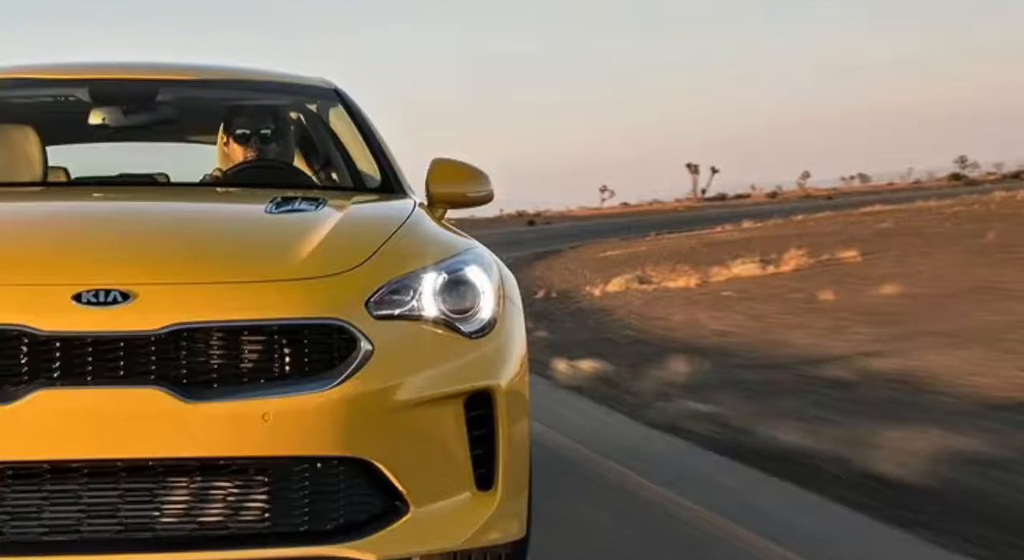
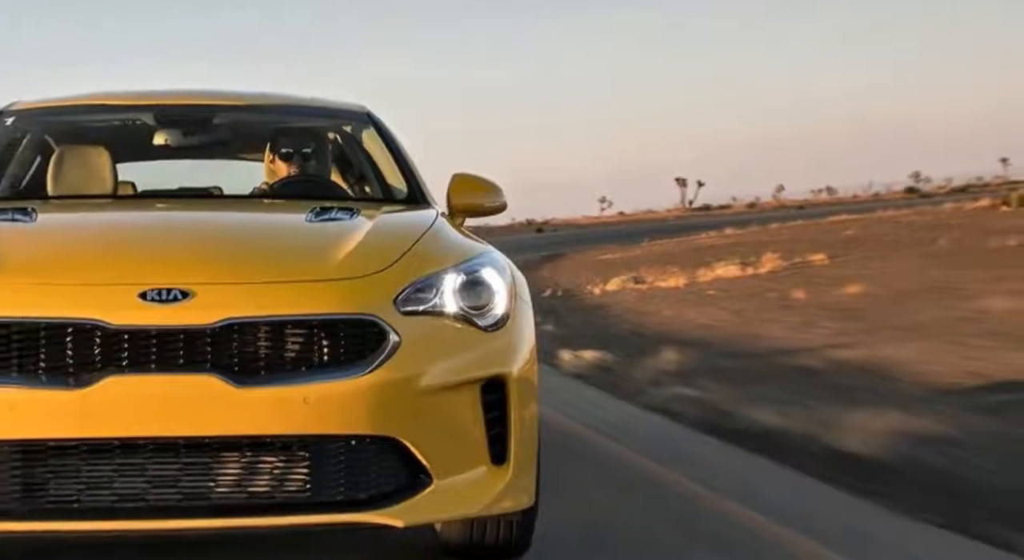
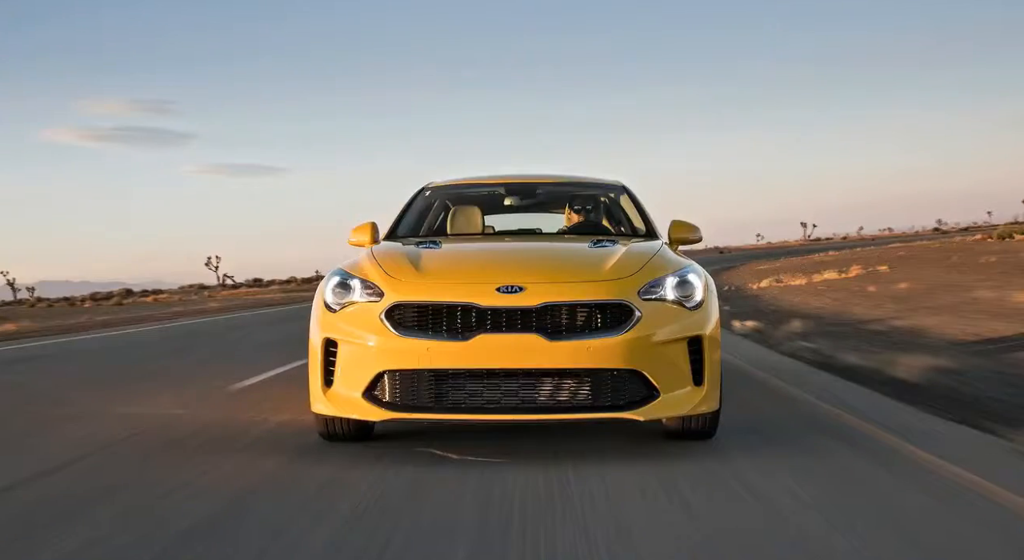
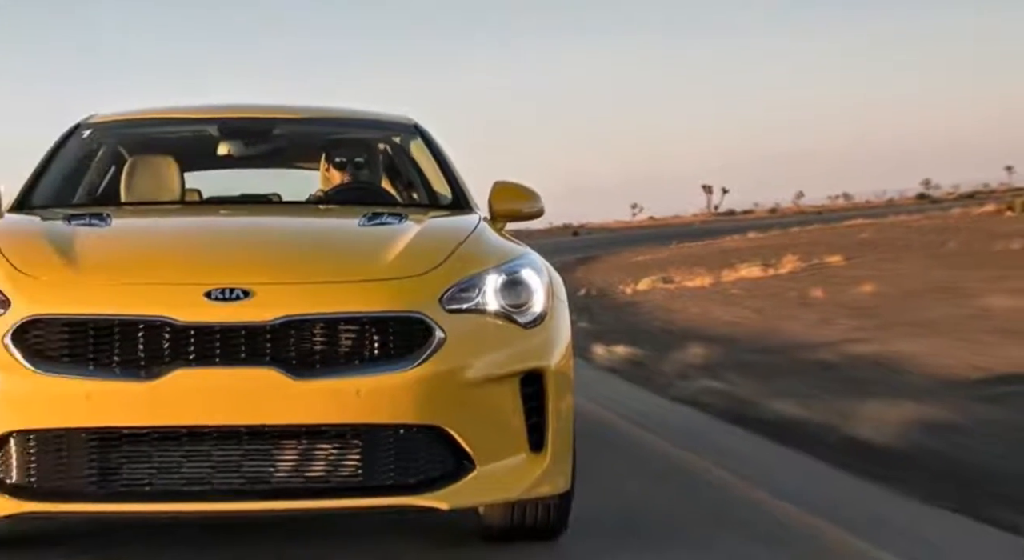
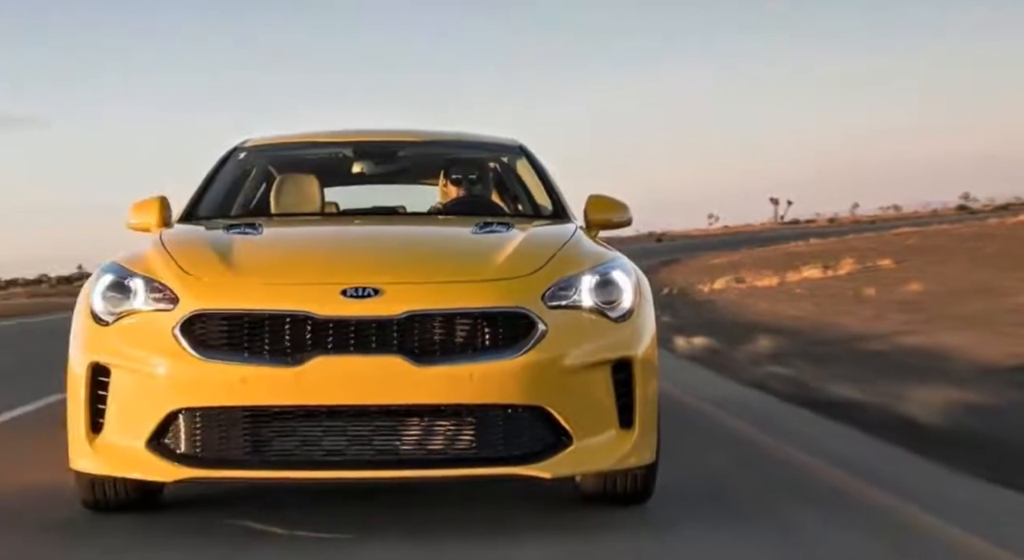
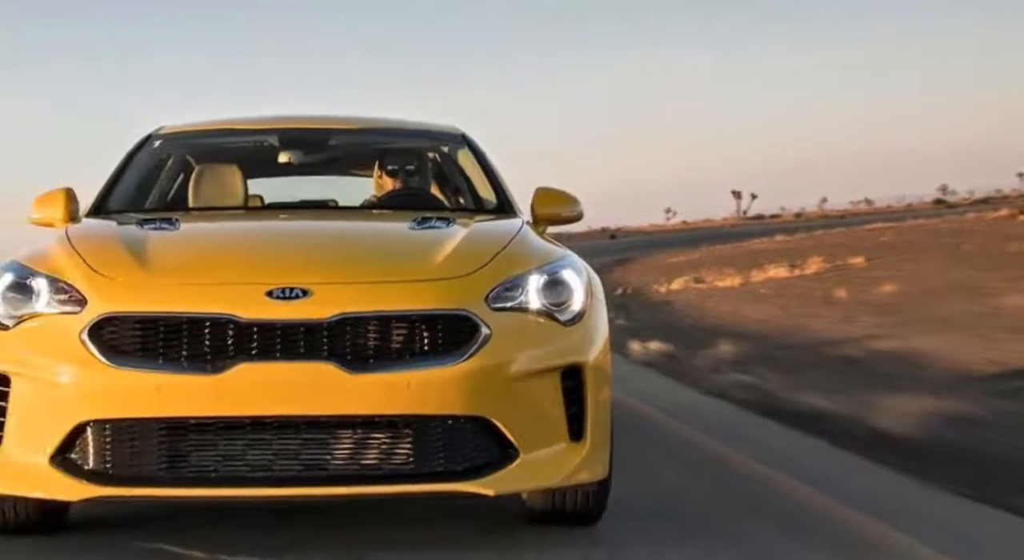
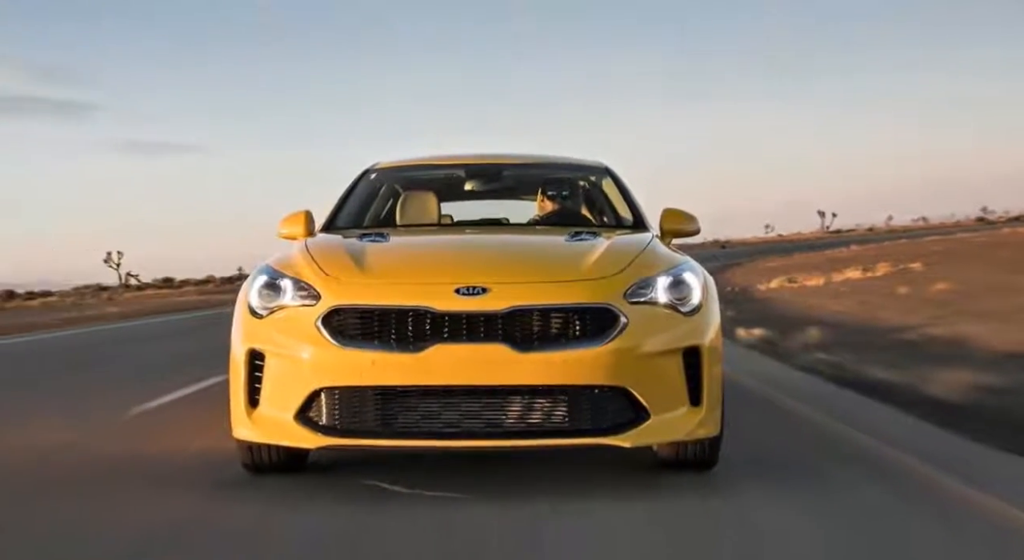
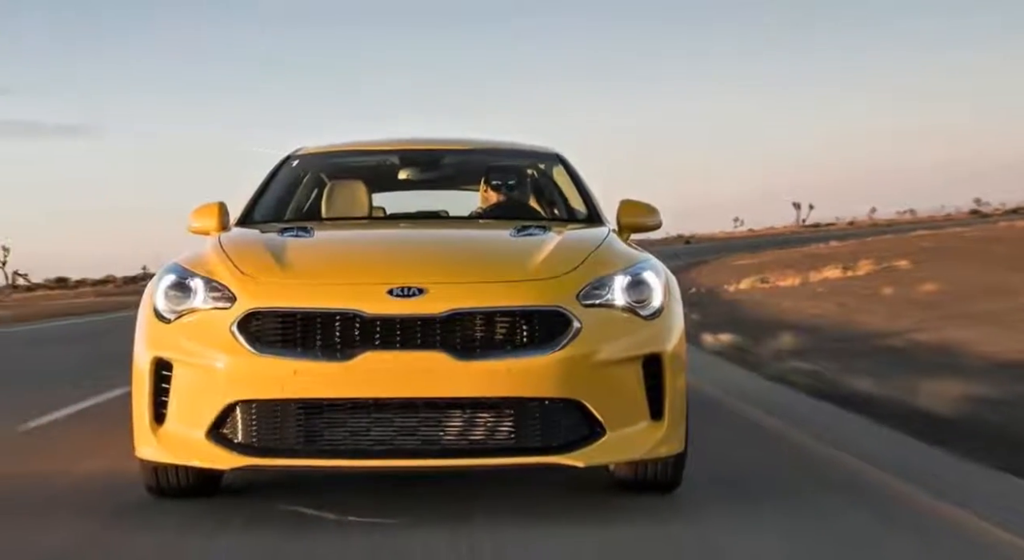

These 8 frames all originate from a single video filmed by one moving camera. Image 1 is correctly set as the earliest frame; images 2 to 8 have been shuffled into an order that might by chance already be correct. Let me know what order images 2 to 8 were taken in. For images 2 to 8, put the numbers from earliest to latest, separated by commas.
2, 4, 6, 5, 8, 7, 3
